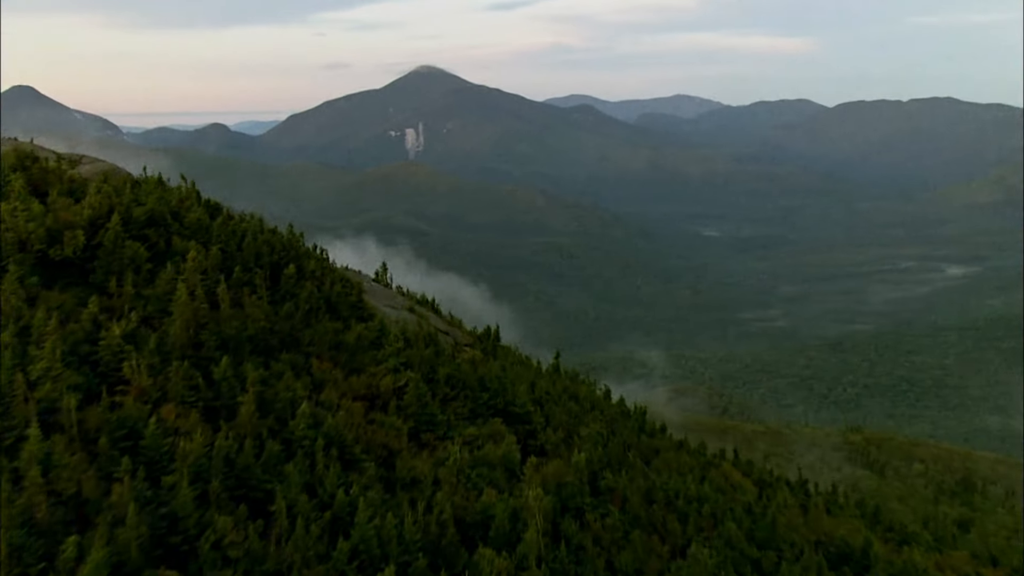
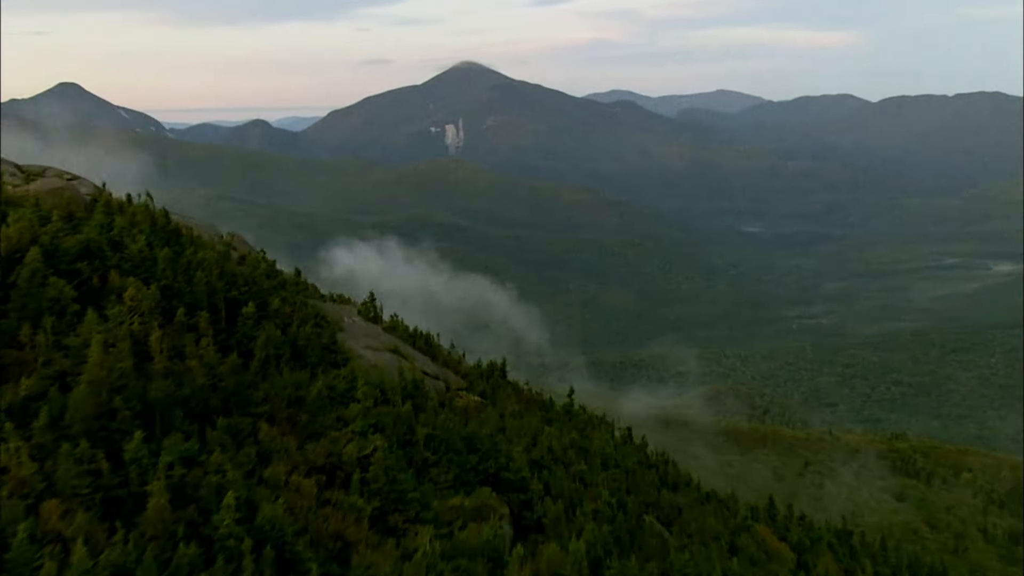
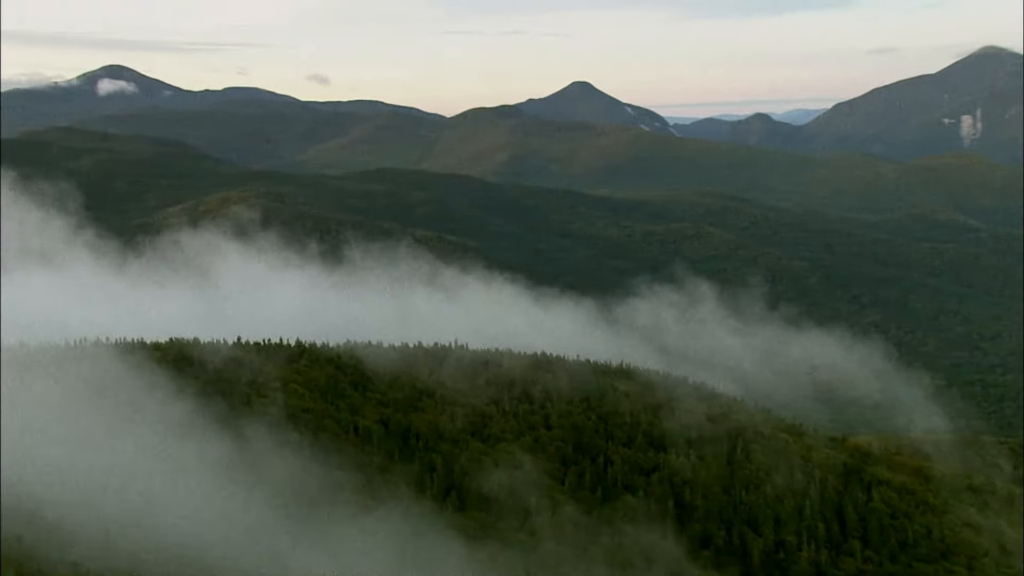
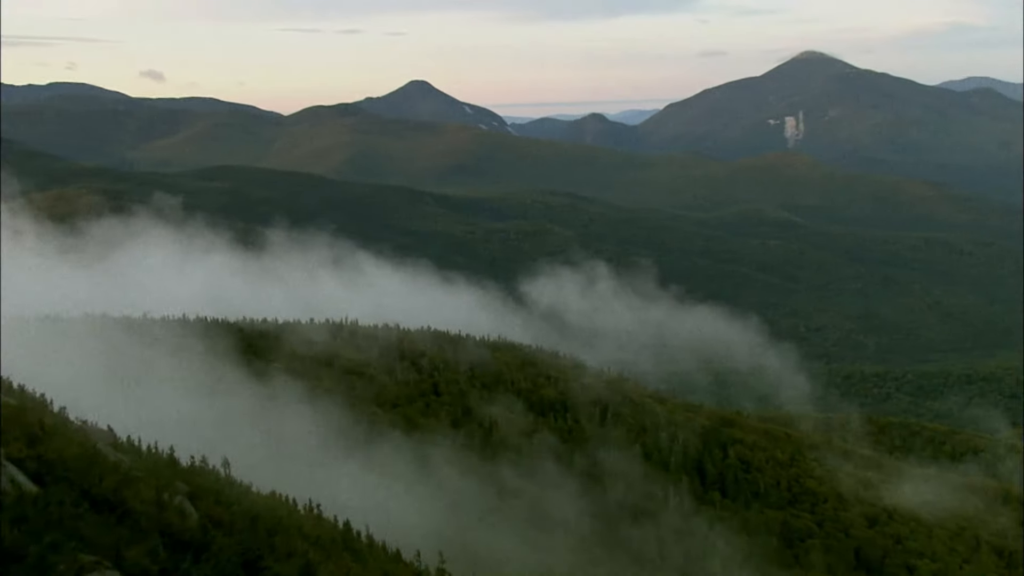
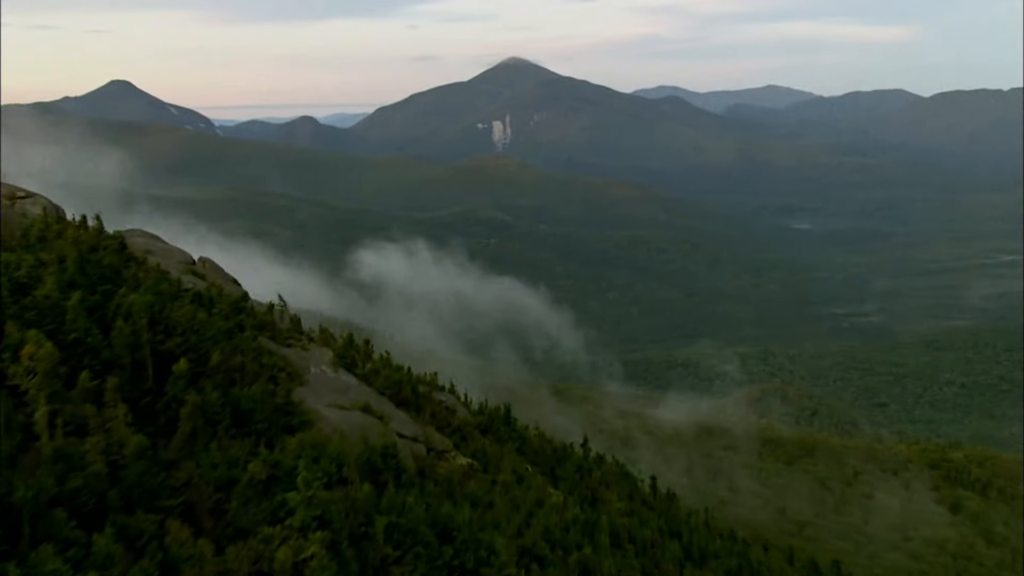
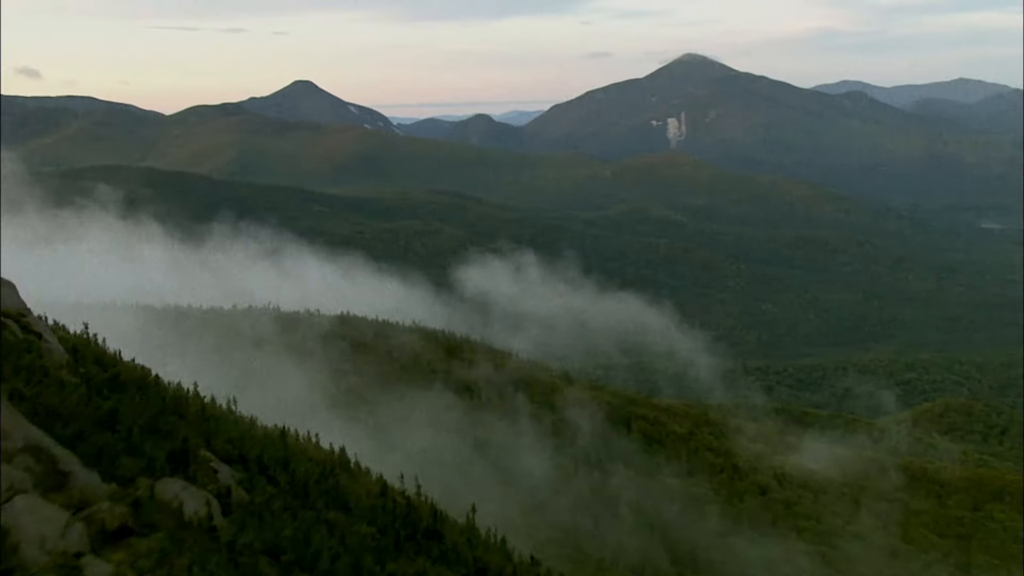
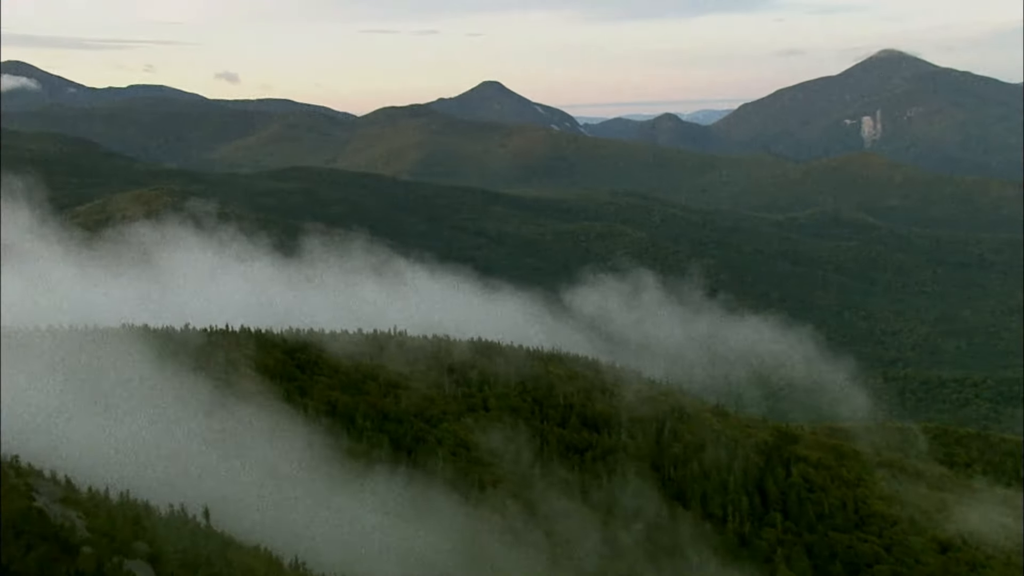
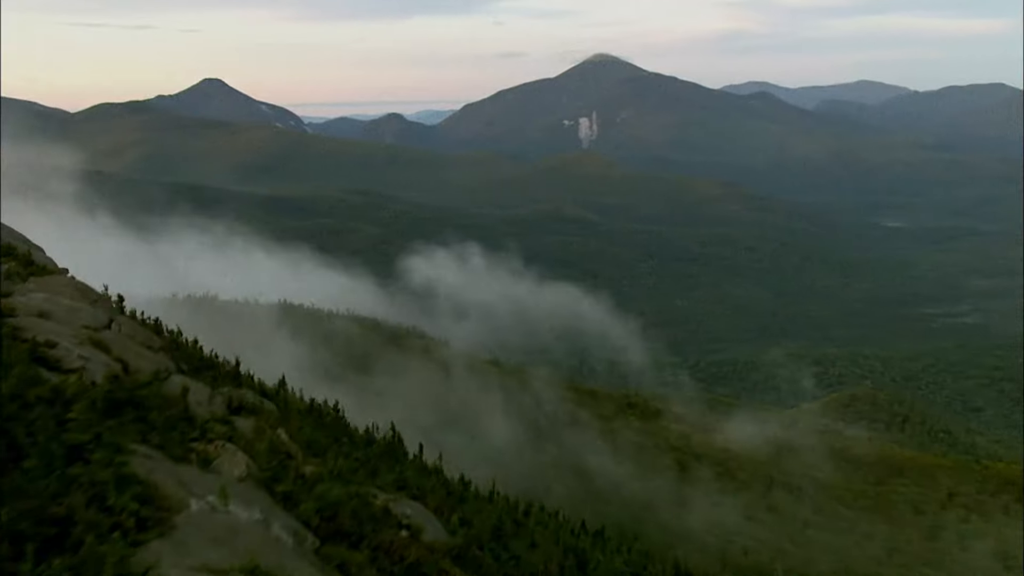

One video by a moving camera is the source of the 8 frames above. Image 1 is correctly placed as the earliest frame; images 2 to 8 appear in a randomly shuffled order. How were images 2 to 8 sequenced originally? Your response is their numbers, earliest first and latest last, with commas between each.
2, 5, 8, 6, 4, 7, 3
